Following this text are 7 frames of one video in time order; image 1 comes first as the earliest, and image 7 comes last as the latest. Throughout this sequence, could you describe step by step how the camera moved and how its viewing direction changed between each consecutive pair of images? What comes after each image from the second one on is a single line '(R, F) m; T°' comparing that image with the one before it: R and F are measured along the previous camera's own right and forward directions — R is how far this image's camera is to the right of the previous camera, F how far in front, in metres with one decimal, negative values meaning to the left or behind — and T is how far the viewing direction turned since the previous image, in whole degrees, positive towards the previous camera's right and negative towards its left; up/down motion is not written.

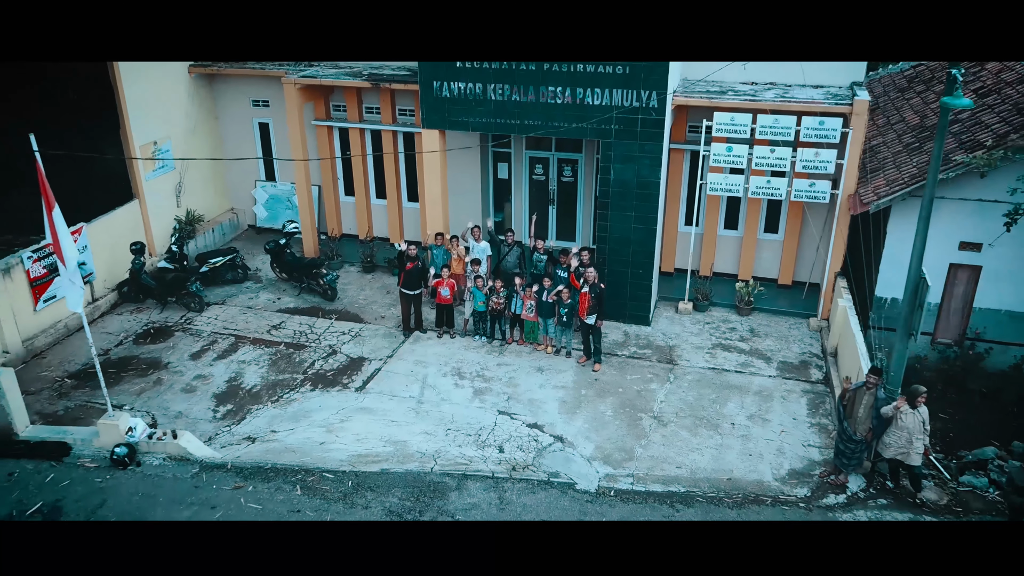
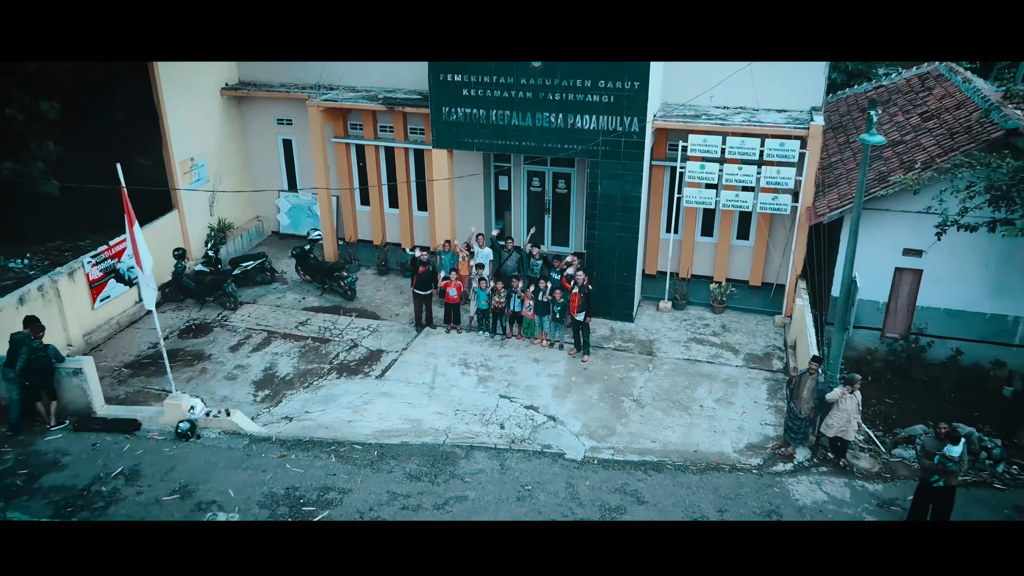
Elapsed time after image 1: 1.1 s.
(0.0, -1.2) m; 0°
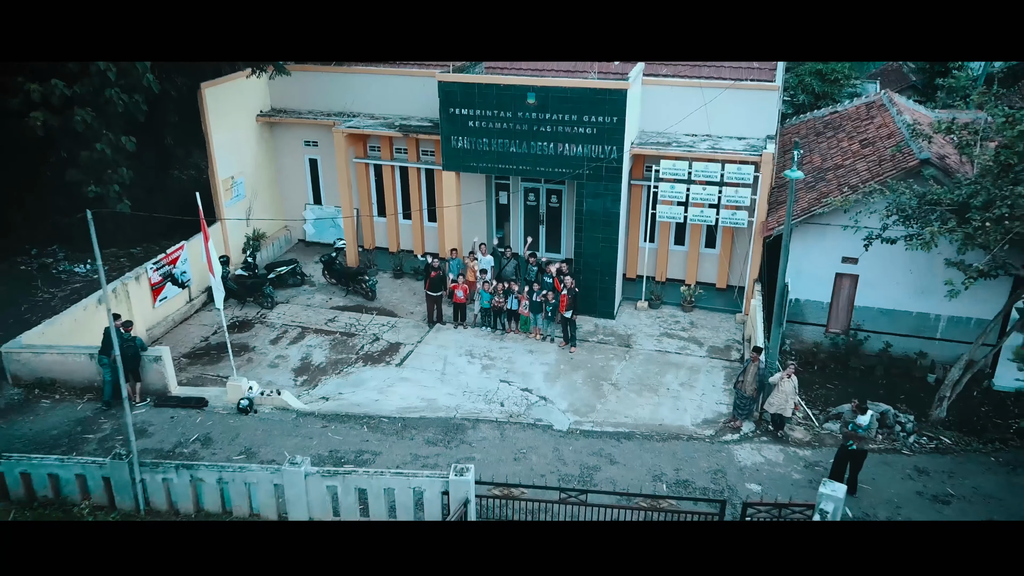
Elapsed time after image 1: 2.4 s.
(0.0, -1.8) m; 0°
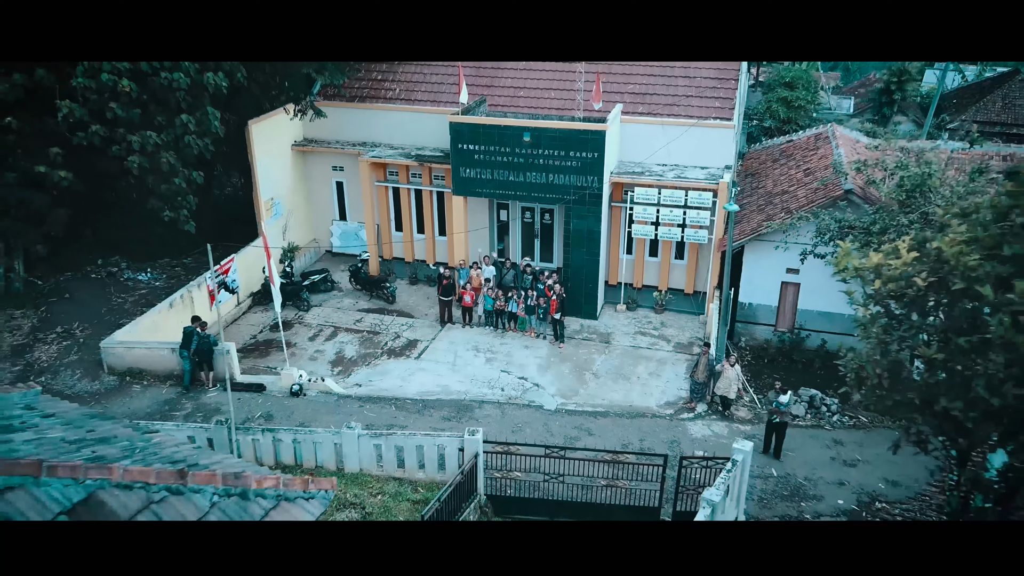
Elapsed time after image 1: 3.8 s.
(0.0, -2.3) m; 0°
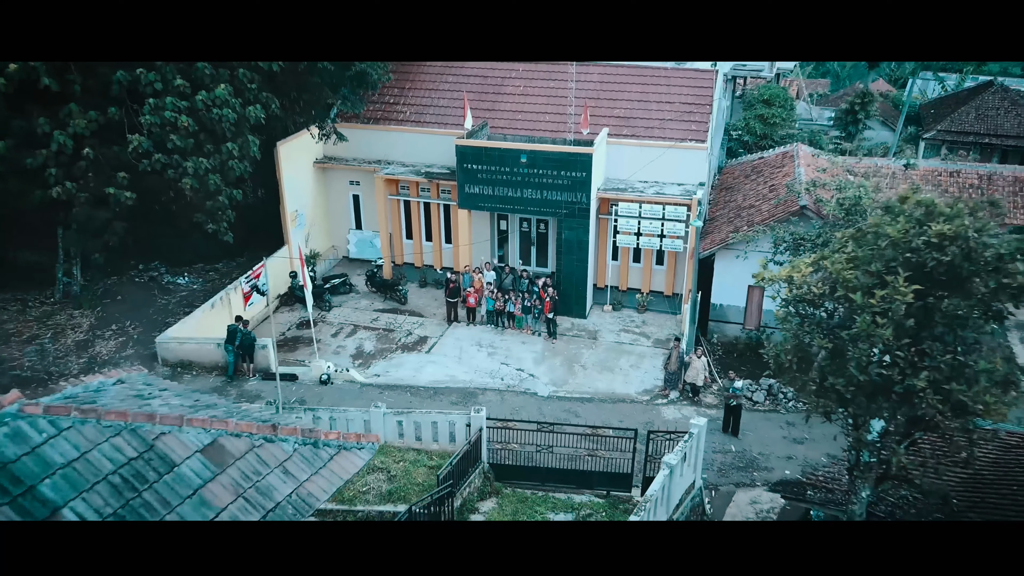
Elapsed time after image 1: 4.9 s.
(0.0, -1.9) m; 0°
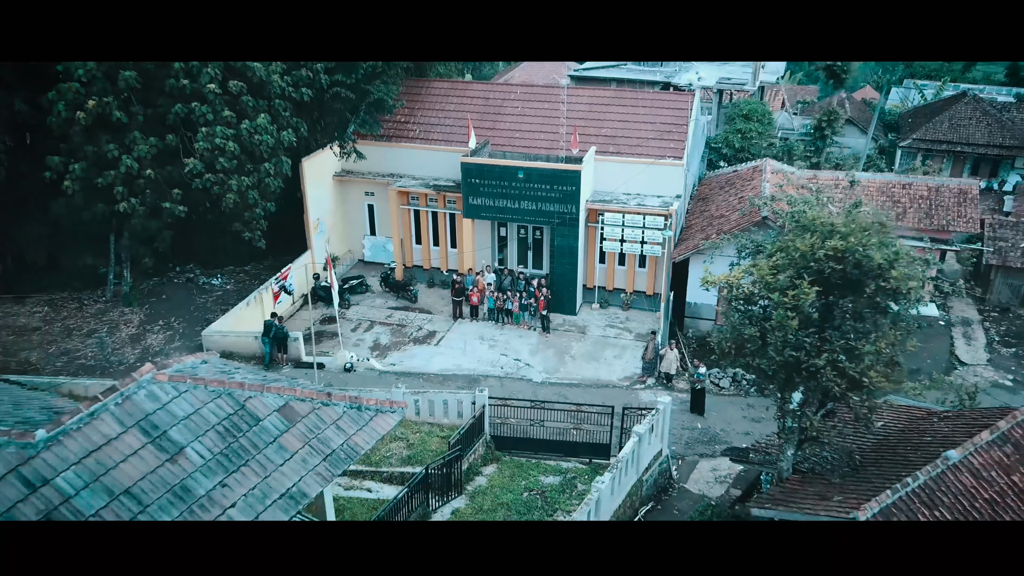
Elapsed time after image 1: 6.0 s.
(0.0, -2.1) m; 0°
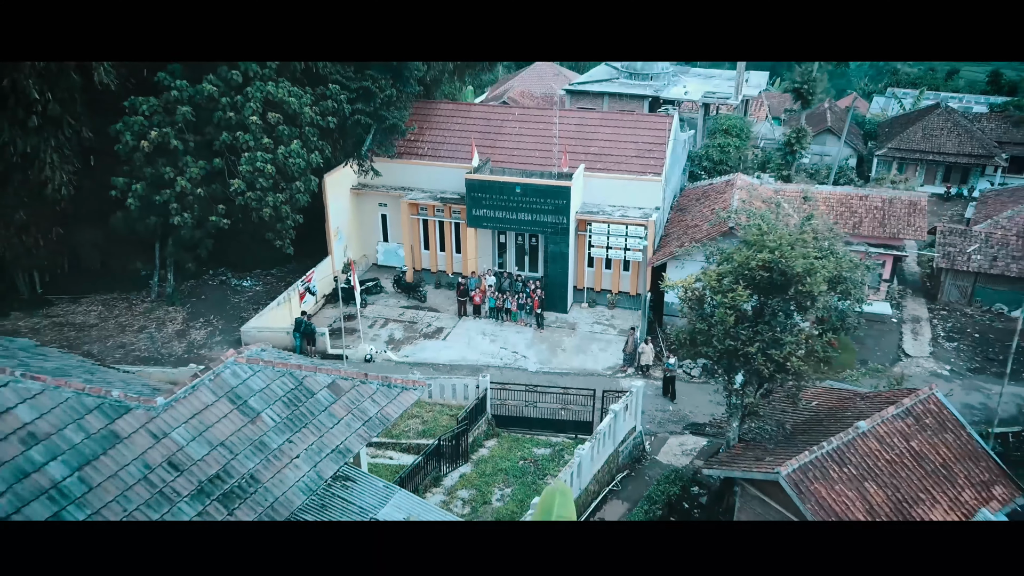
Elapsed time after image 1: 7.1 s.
(0.0, -2.4) m; 0°
